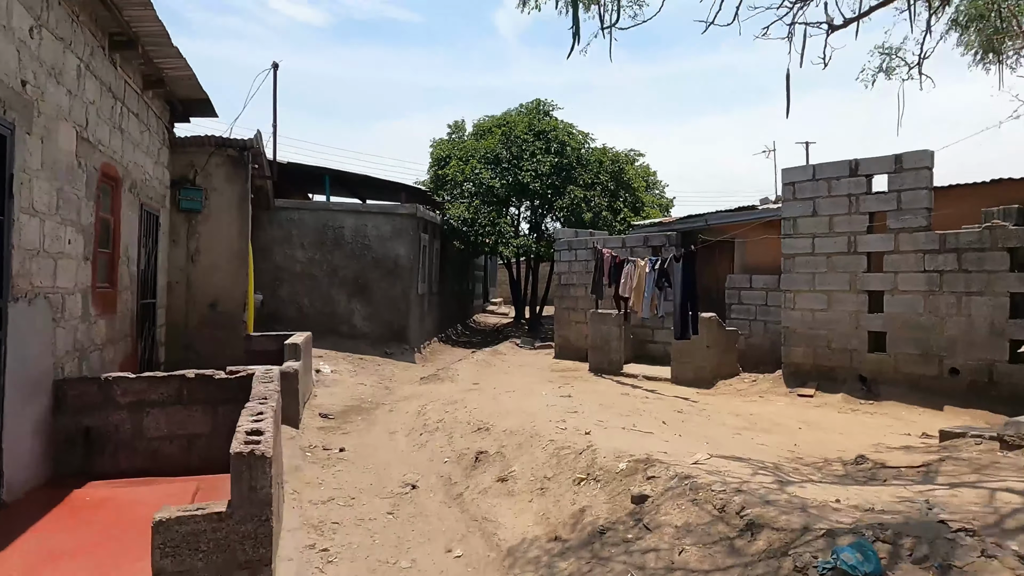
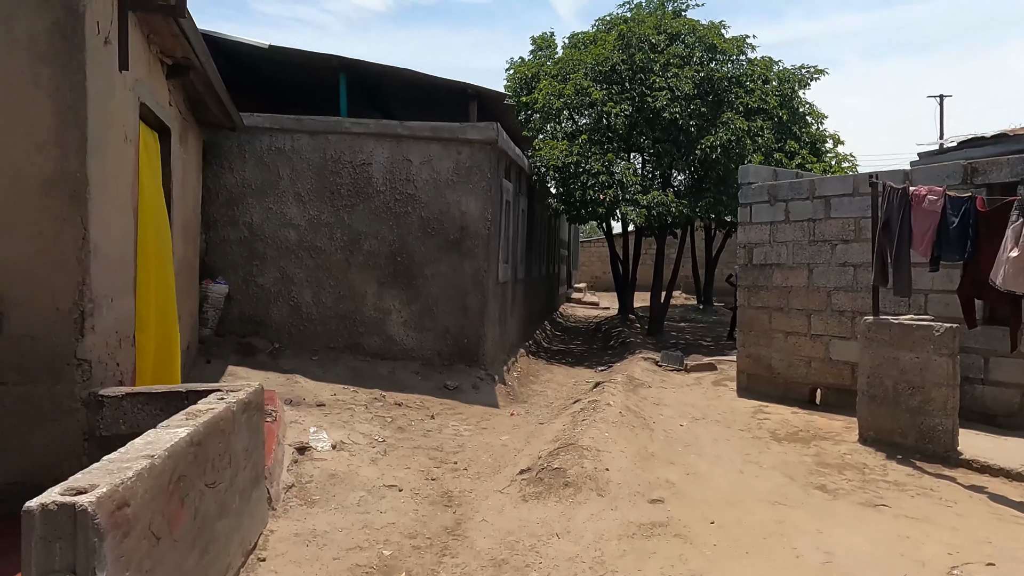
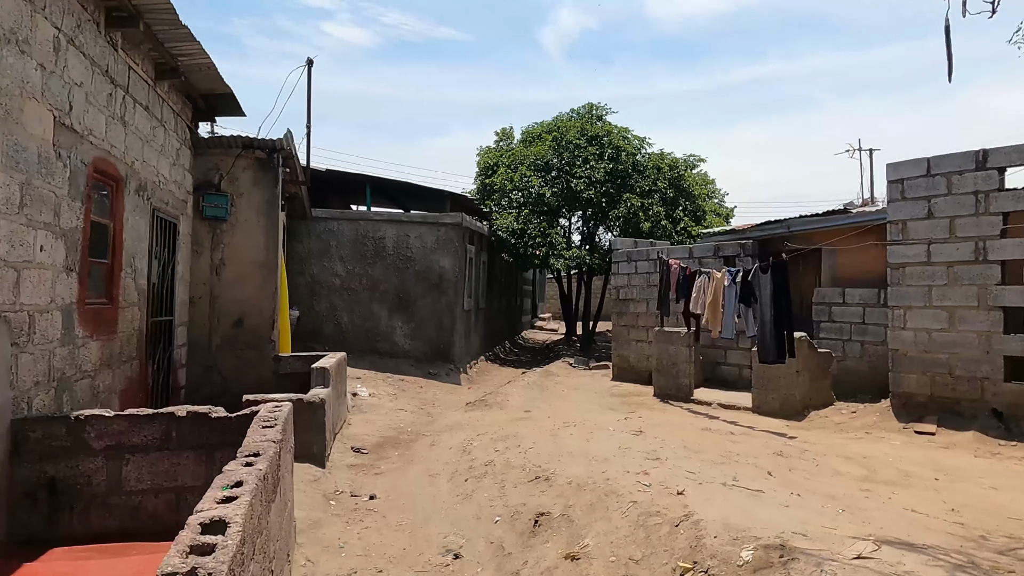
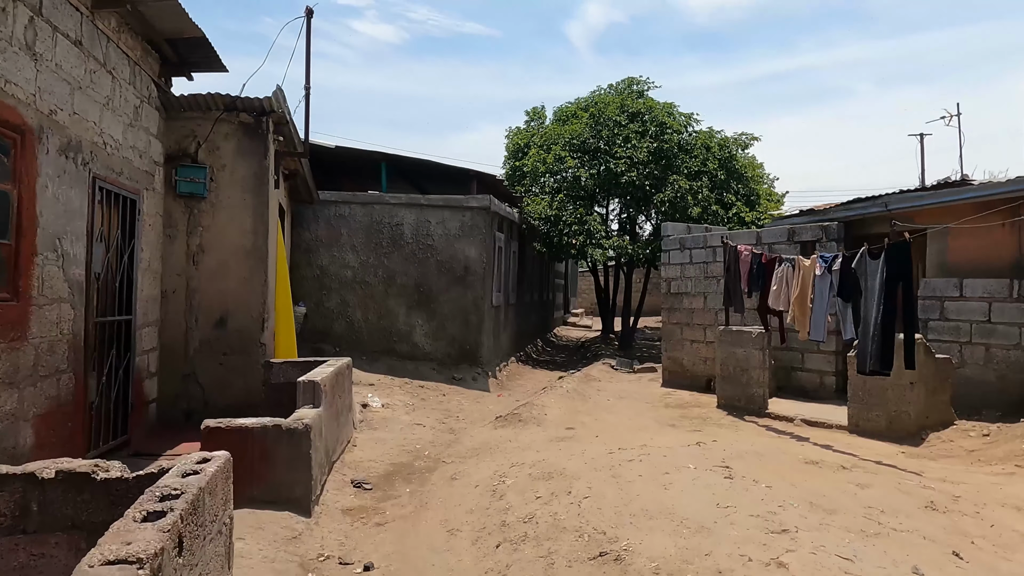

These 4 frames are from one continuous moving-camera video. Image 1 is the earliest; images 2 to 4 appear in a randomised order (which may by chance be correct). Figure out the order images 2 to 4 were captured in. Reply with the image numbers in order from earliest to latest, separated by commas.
3, 4, 2
